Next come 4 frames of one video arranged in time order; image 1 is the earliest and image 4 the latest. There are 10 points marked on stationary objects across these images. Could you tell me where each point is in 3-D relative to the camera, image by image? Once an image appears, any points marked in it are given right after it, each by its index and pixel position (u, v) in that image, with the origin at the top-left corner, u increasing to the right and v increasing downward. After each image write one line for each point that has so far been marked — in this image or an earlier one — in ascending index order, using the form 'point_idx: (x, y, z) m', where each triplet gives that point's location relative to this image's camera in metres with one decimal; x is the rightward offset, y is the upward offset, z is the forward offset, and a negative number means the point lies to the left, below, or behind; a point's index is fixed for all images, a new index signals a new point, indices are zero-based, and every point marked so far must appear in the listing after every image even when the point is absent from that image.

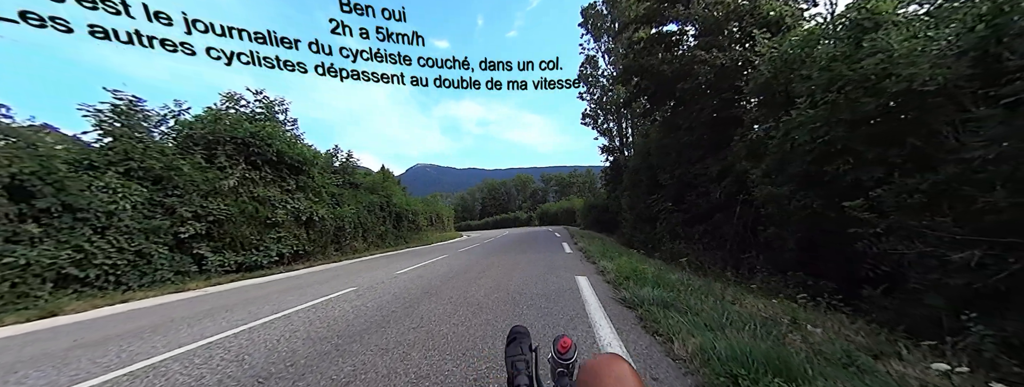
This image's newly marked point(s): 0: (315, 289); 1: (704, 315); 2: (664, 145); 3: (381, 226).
0: (-3.5, -1.7, +5.6) m
1: (+1.8, -1.2, +3.0) m
2: (+6.3, +2.0, +12.5) m
3: (-8.3, -2.0, +19.2) m
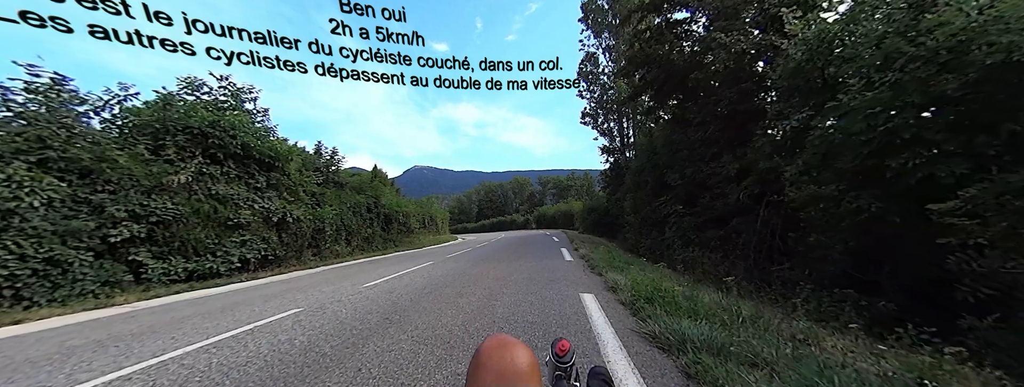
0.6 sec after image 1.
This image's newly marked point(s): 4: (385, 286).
0: (-3.7, -1.6, +4.5) m
1: (+1.7, -1.1, +1.9) m
2: (+6.1, +1.9, +11.5) m
3: (-8.5, -2.0, +18.0) m
4: (-2.3, -1.6, +5.4) m
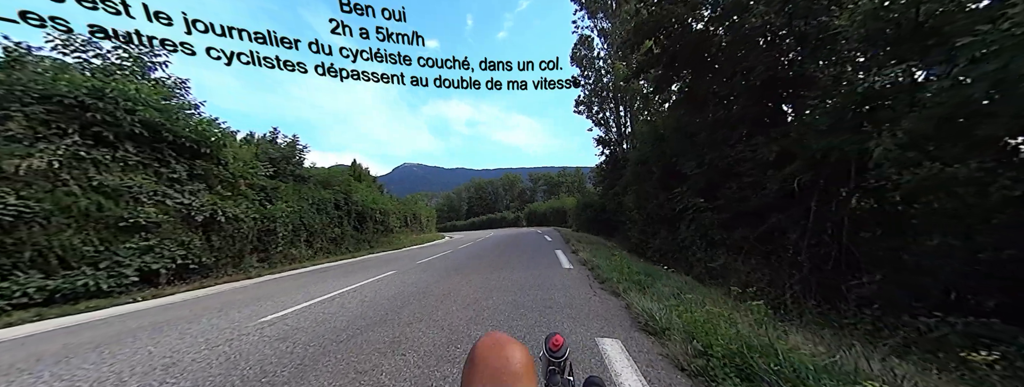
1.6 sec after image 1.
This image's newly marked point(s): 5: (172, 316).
0: (-3.9, -1.5, +2.6) m
1: (+1.5, -1.0, +0.1) m
2: (+5.6, +2.2, +9.8) m
3: (-9.2, -1.8, +15.9) m
4: (-2.5, -1.5, +3.5) m
5: (-4.9, -1.8, +4.4) m
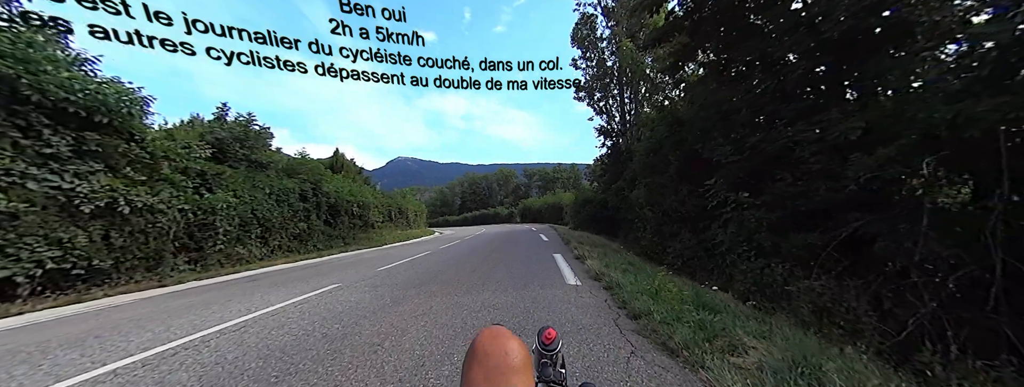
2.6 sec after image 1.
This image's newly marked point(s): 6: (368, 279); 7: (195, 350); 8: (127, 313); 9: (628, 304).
0: (-4.1, -1.3, +0.6) m
1: (+1.4, -0.9, -1.7) m
2: (+5.4, +2.4, +8.0) m
3: (-9.6, -1.3, +13.9) m
4: (-2.7, -1.2, +1.6) m
5: (-5.1, -1.5, +2.4) m
6: (-2.6, -1.6, +5.6) m
7: (-2.7, -1.3, +2.7) m
8: (-5.7, -1.8, +4.5) m
9: (+1.4, -1.3, +3.7) m
